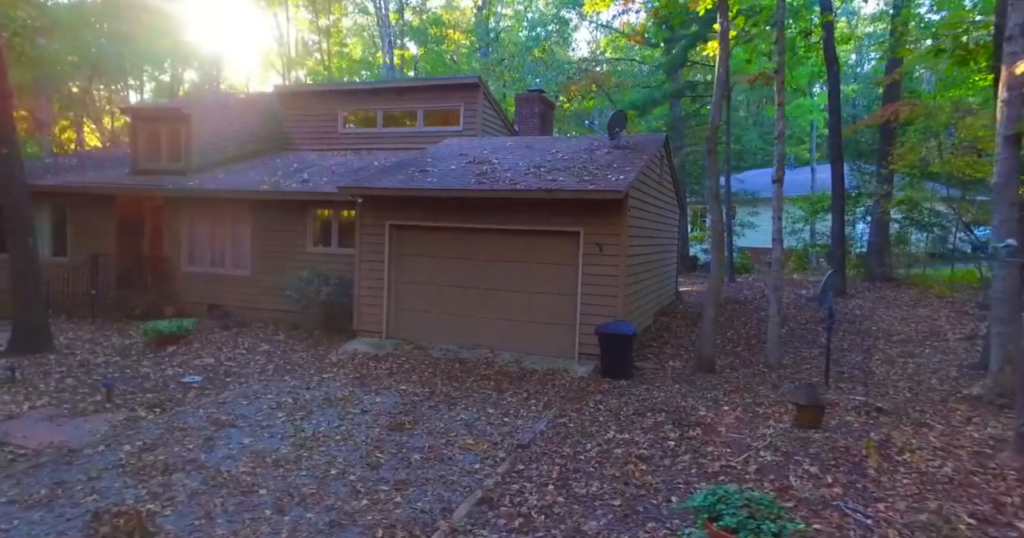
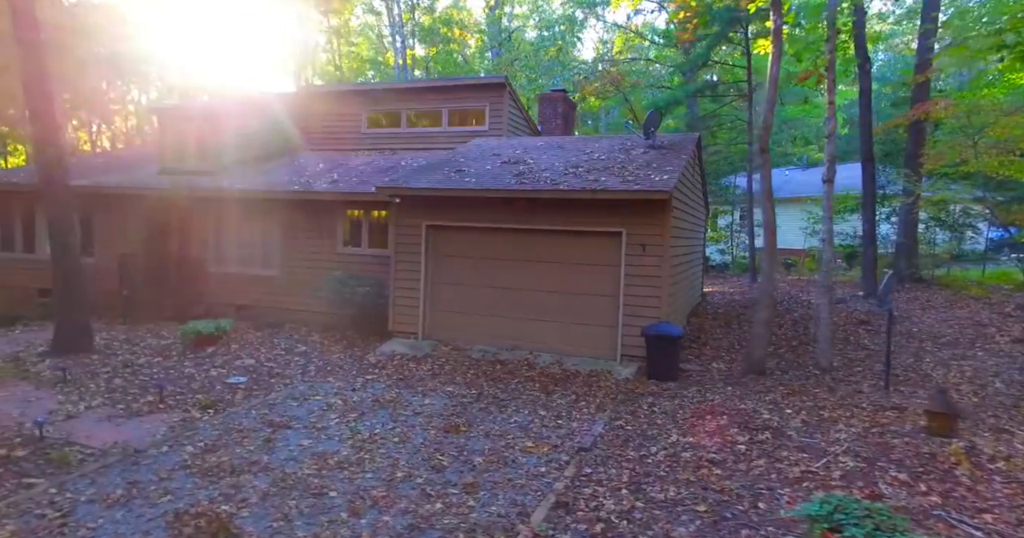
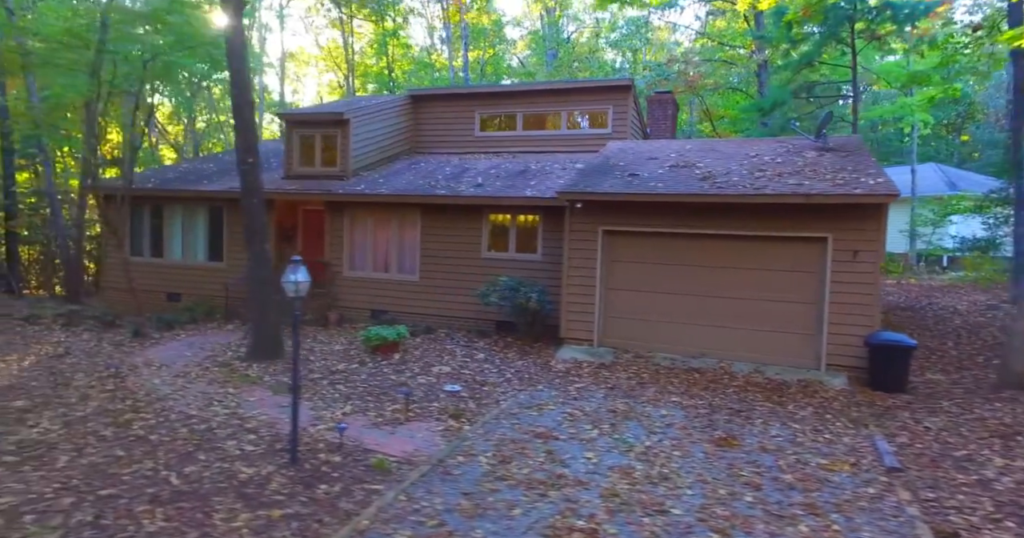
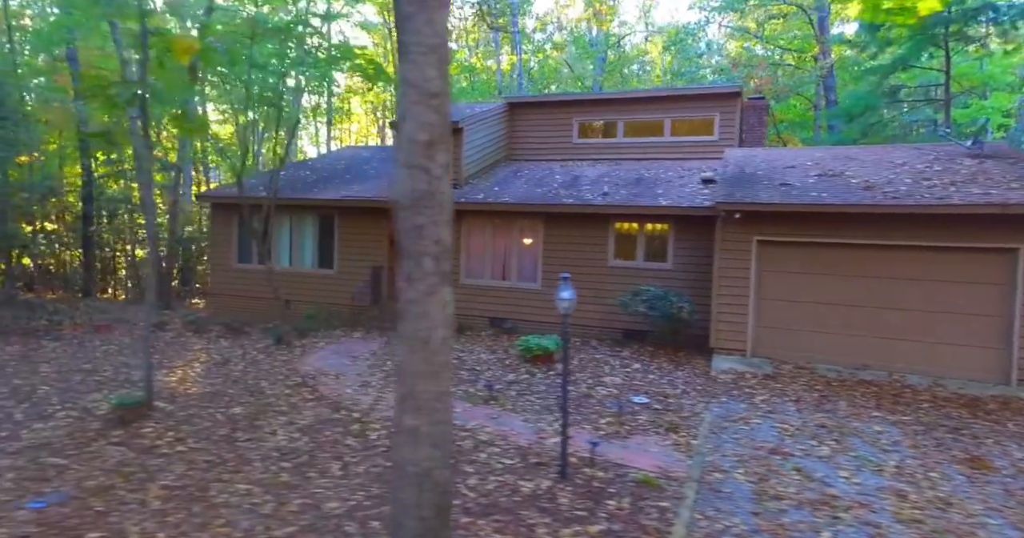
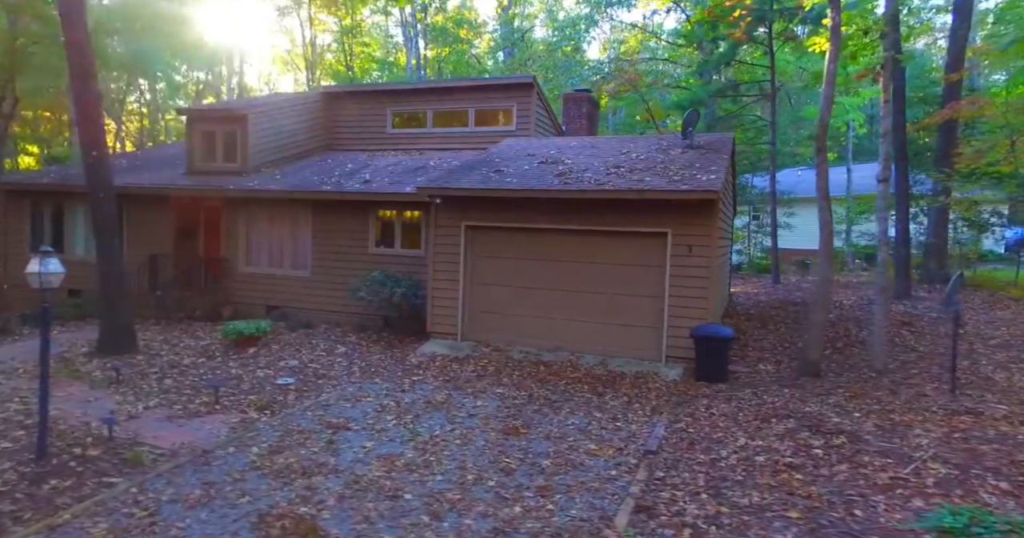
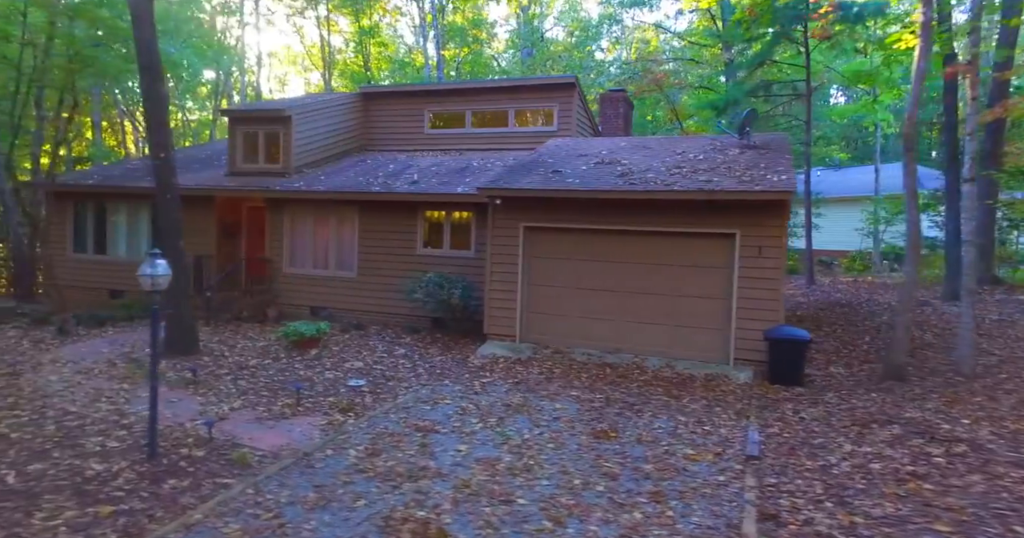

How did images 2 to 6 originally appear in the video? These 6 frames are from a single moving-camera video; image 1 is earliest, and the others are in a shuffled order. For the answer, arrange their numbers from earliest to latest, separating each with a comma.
2, 5, 6, 3, 4
